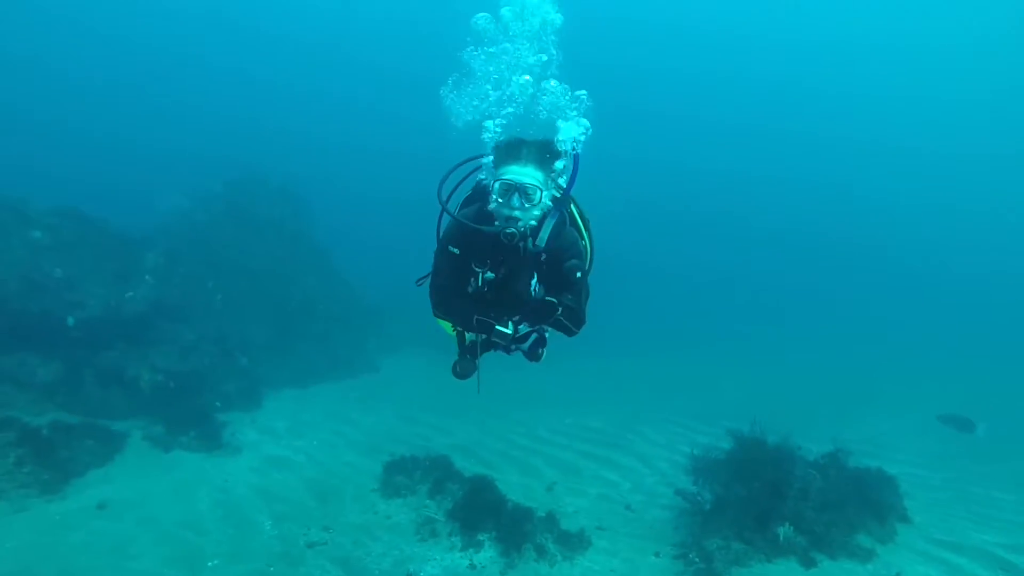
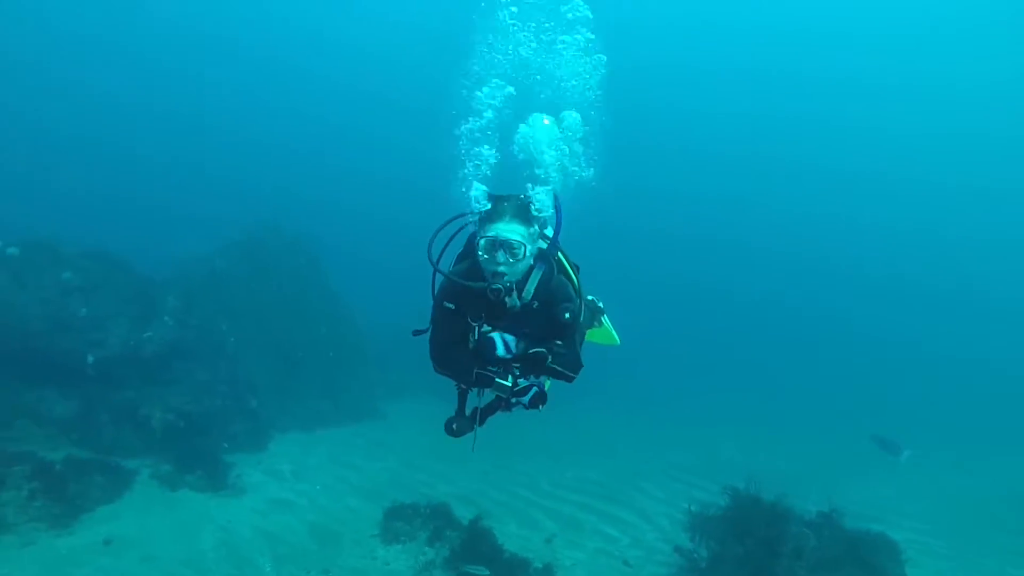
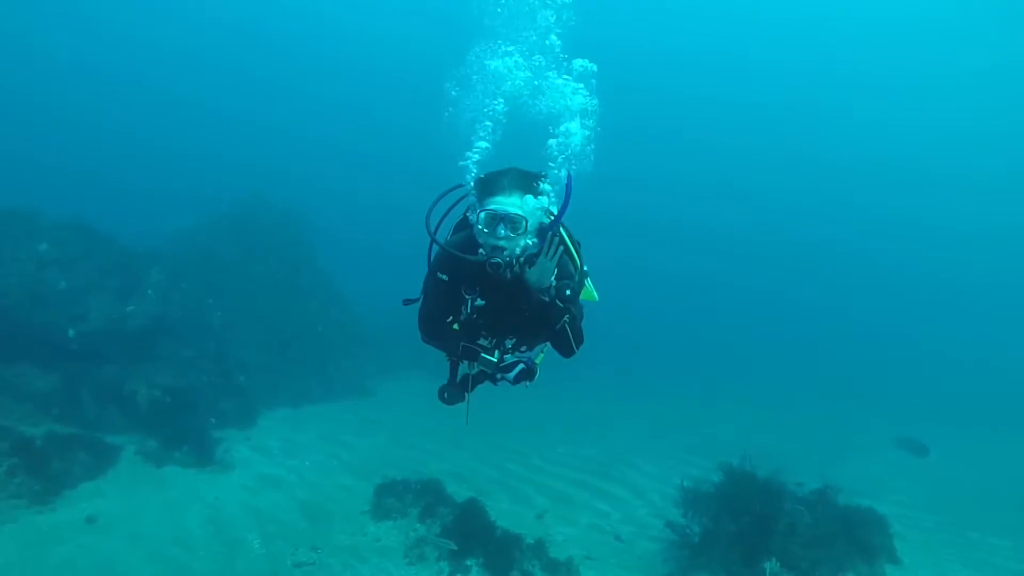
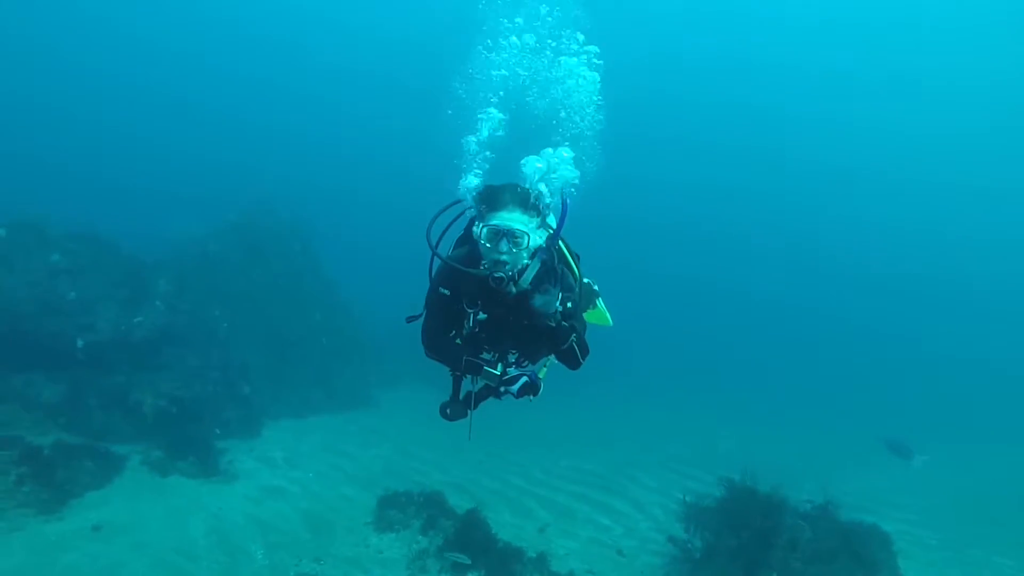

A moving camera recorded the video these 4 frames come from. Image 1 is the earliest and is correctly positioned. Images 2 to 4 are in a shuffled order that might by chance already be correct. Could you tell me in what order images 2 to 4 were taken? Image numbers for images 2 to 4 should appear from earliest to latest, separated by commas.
3, 4, 2
